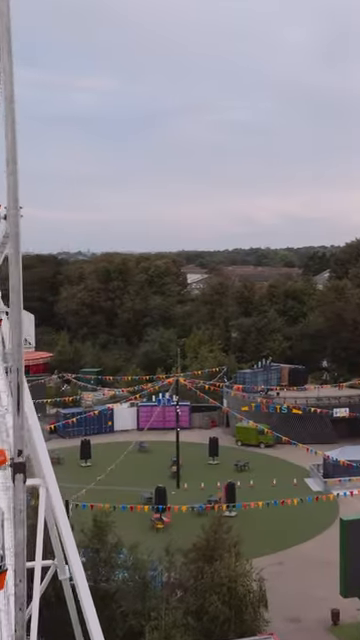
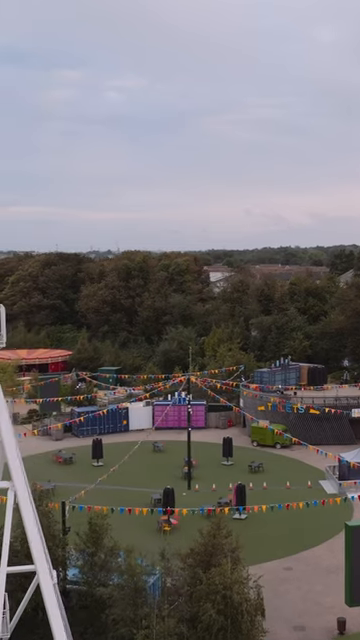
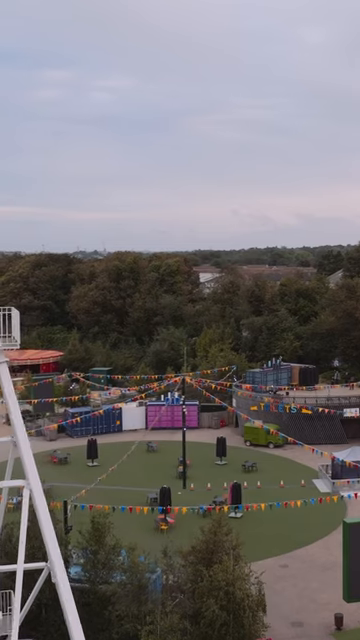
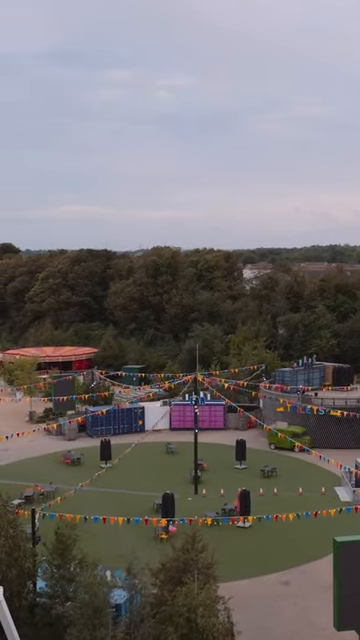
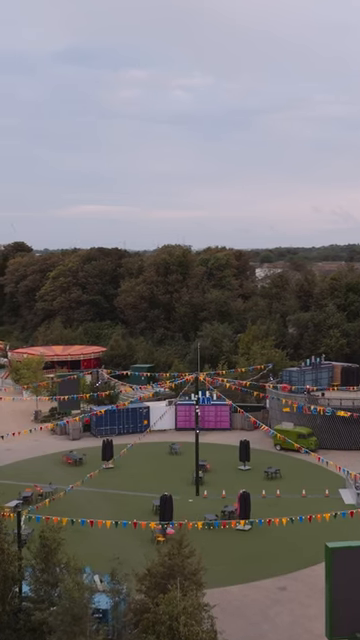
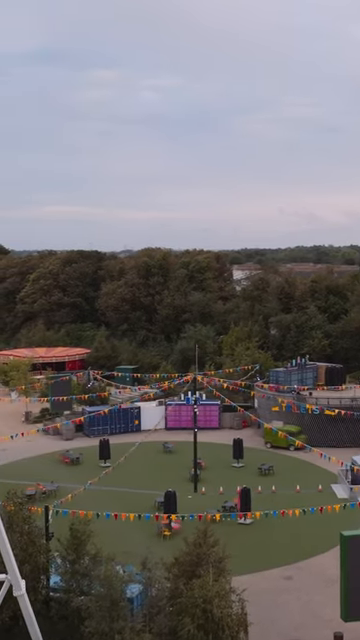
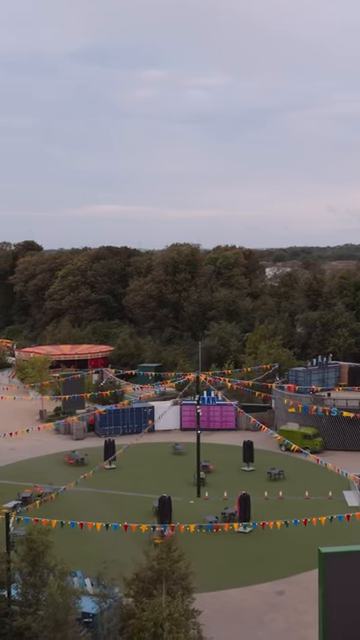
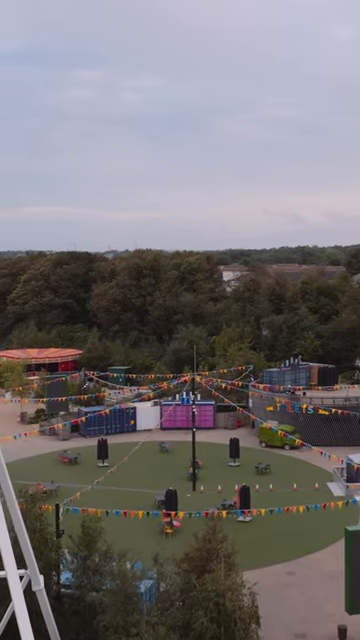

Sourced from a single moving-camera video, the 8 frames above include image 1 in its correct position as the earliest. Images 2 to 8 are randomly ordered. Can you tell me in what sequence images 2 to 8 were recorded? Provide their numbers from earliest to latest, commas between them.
3, 2, 8, 6, 4, 5, 7
